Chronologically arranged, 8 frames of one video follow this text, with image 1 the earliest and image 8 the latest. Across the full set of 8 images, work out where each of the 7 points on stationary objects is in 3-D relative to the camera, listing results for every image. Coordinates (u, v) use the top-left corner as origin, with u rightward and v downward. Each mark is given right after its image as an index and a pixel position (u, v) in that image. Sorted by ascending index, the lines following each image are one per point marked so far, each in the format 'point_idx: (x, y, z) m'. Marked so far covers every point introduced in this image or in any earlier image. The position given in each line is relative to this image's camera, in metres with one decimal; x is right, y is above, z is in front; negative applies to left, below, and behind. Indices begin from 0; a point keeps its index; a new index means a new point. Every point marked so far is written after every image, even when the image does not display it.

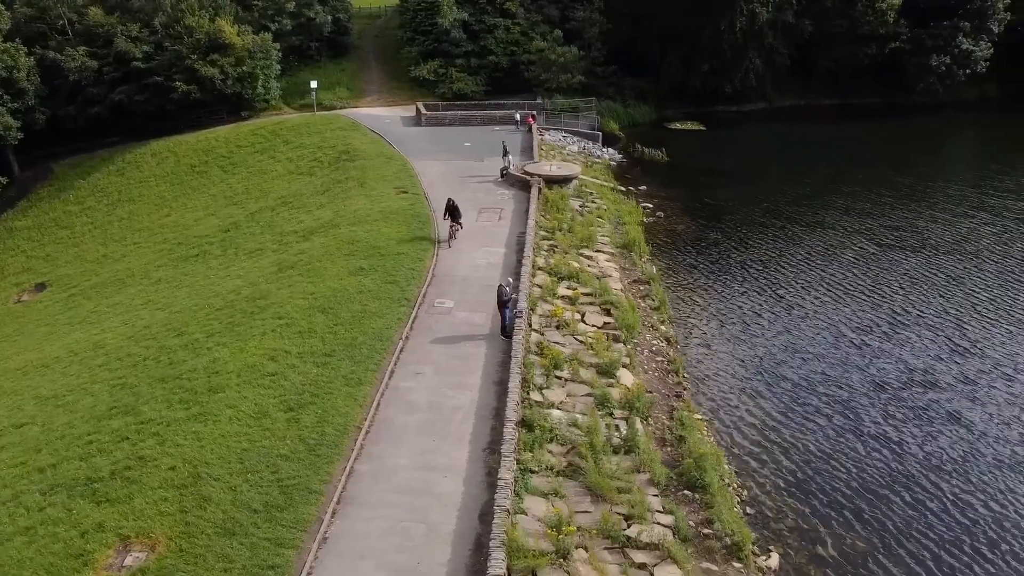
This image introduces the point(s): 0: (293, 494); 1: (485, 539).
0: (-3.6, -3.5, +13.9) m
1: (-0.5, -4.0, +13.1) m
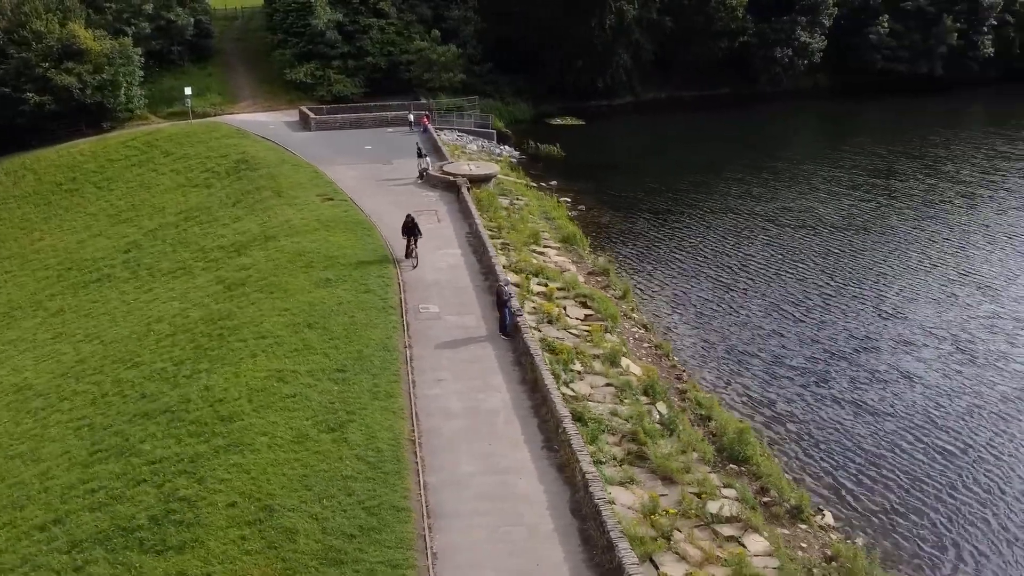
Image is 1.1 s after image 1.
0: (-2.1, -3.7, +13.4) m
1: (+1.2, -3.9, +13.2) m
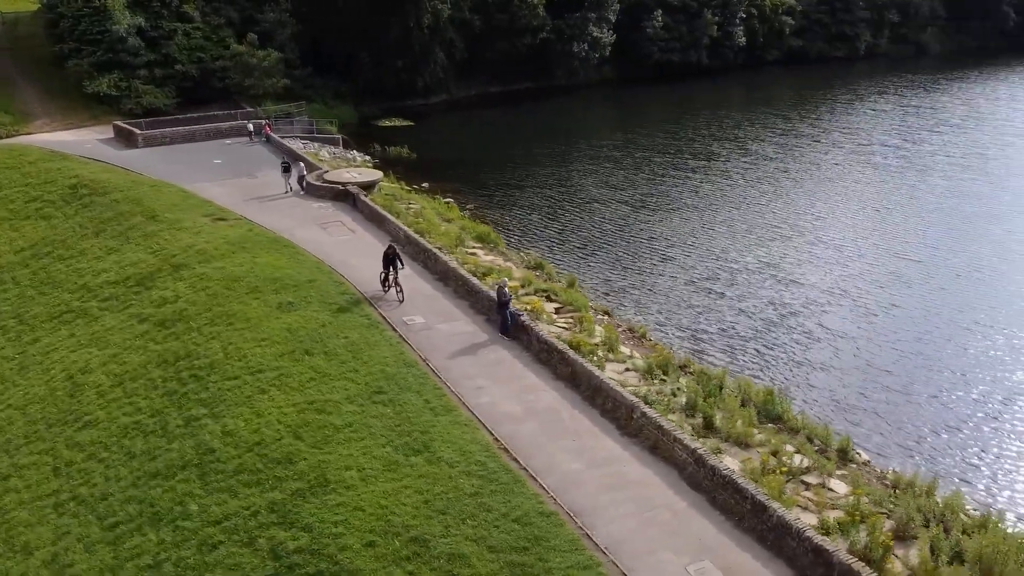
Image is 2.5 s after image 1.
0: (+0.4, -3.8, +13.4) m
1: (+3.6, -3.7, +14.2) m
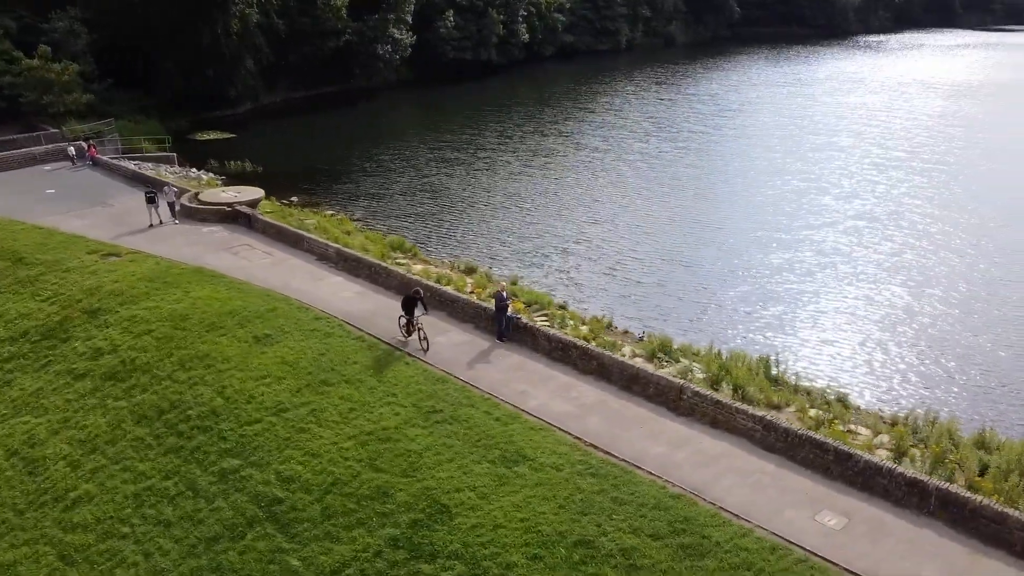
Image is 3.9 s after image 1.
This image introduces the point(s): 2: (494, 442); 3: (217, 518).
0: (+2.8, -3.7, +14.2) m
1: (+5.6, -3.3, +15.9) m
2: (-0.3, -3.0, +16.1) m
3: (-5.7, -4.4, +15.7) m
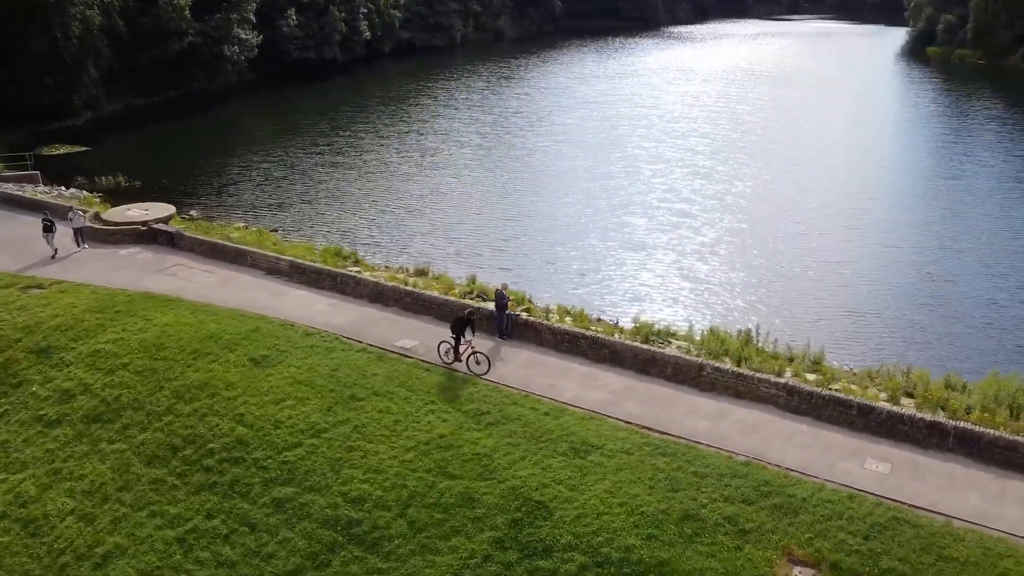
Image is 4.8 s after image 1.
0: (+4.4, -3.4, +15.3) m
1: (+6.8, -2.7, +17.6) m
2: (+0.9, -3.0, +16.5) m
3: (-4.1, -4.8, +15.0) m
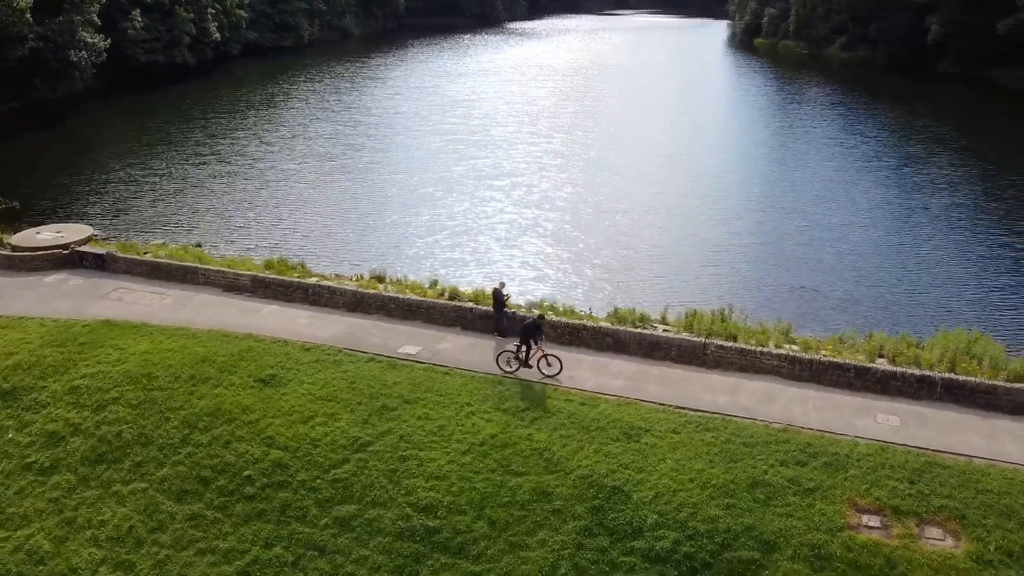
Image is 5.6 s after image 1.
0: (+5.6, -3.0, +16.6) m
1: (+7.4, -2.1, +19.3) m
2: (+1.9, -2.8, +17.1) m
3: (-2.6, -5.0, +14.7) m
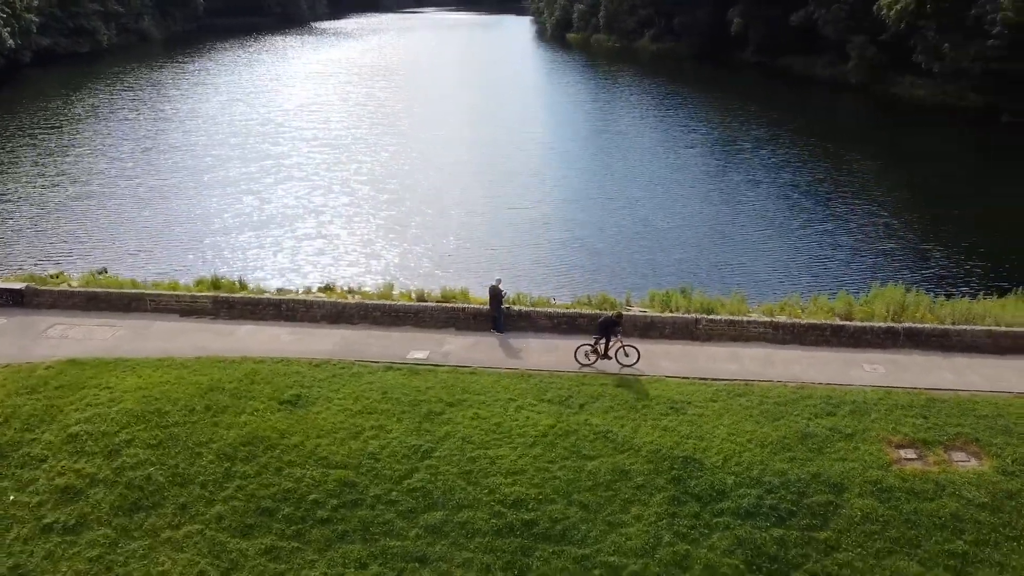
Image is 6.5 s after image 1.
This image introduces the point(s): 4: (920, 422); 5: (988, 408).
0: (+6.6, -2.4, +18.5) m
1: (+7.8, -1.3, +21.5) m
2: (+2.9, -2.5, +18.1) m
3: (-0.6, -5.0, +14.8) m
4: (+8.6, -2.8, +17.3) m
5: (+10.3, -2.6, +17.8) m
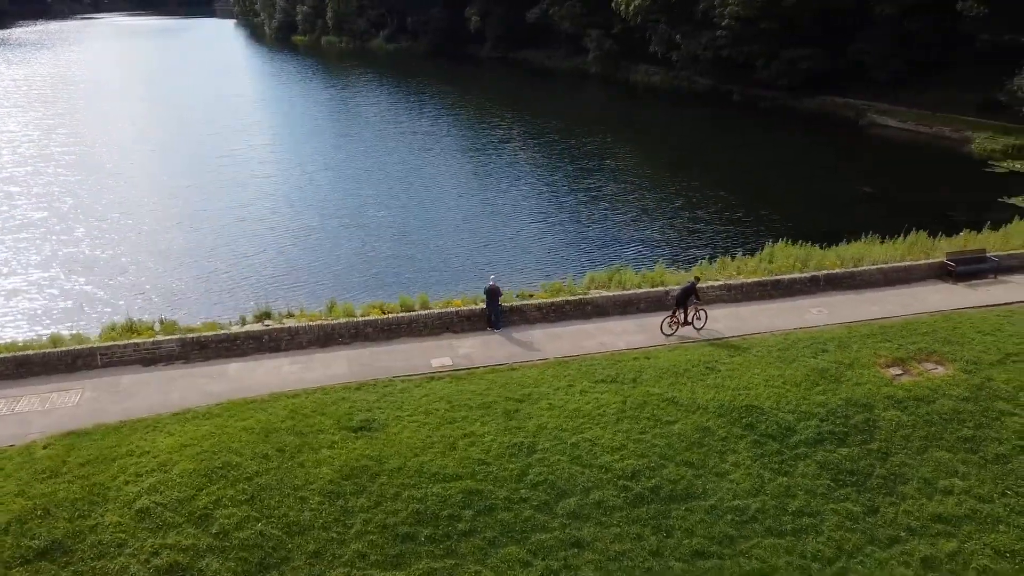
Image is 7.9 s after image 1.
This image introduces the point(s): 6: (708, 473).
0: (+7.5, -1.3, +21.7) m
1: (+7.4, -0.2, +24.9) m
2: (+4.2, -1.9, +20.1) m
3: (+2.3, -4.8, +15.8) m
4: (+9.7, -1.5, +21.3) m
5: (+11.1, -1.0, +22.3) m
6: (+4.0, -3.9, +17.1) m
